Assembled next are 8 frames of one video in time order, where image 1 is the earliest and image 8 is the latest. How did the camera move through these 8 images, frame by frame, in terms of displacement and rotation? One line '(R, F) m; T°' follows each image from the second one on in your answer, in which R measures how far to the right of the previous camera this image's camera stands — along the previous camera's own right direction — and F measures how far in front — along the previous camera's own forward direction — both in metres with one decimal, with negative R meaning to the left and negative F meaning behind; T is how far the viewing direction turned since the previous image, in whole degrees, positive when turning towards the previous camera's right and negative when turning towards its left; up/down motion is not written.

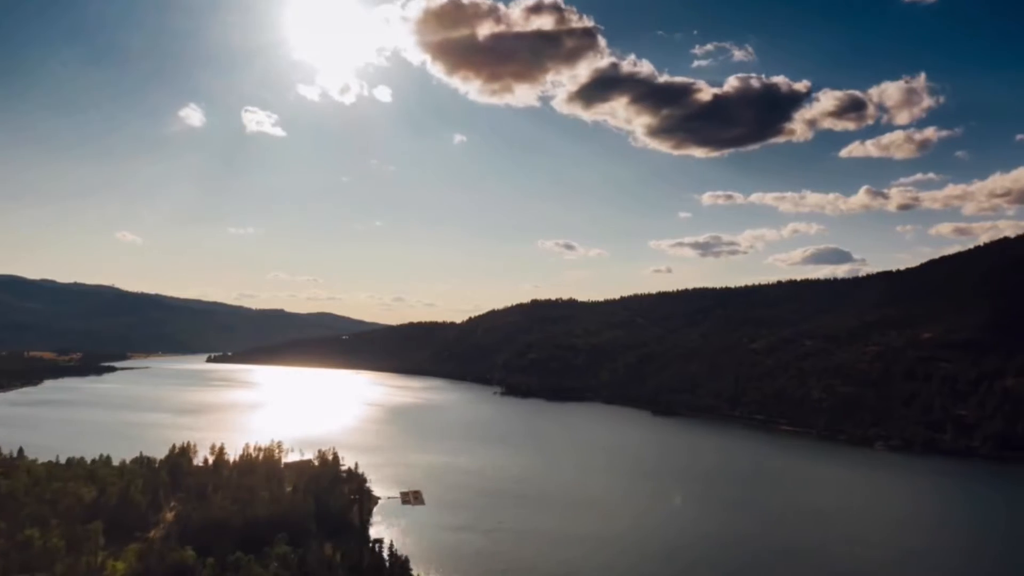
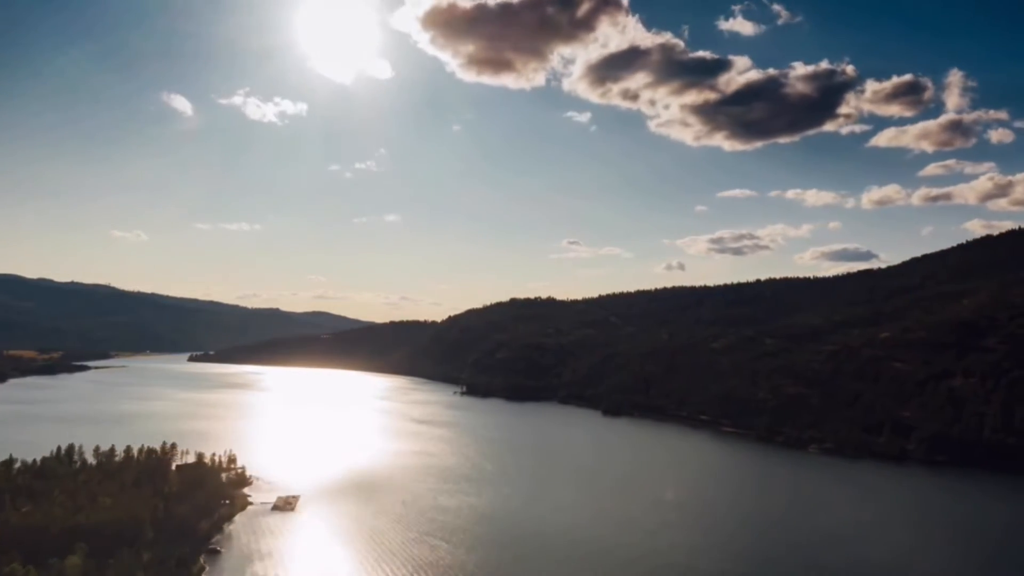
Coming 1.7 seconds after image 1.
(+7.1, +1.4) m; -1°
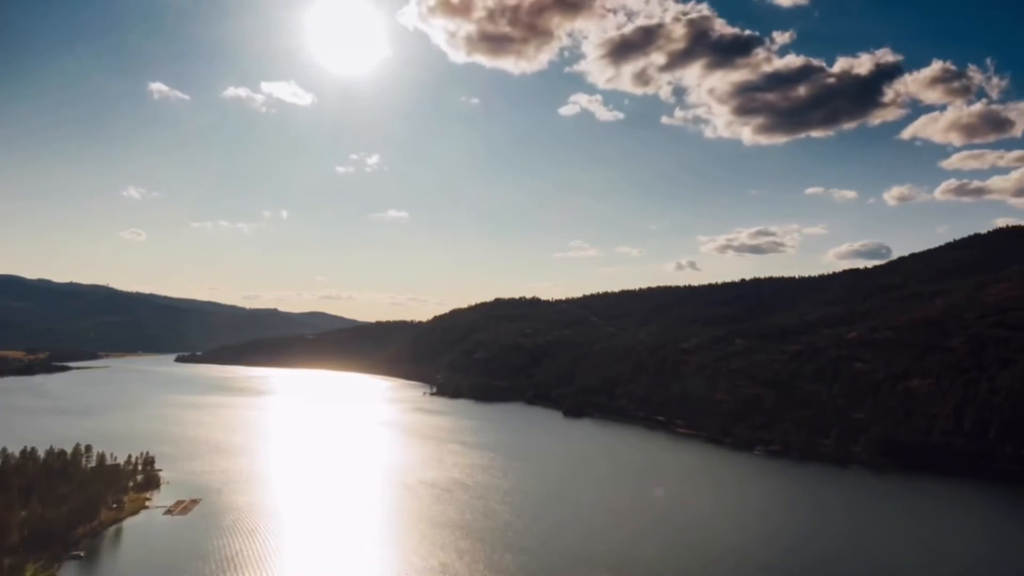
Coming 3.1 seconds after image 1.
(+5.6, +1.1) m; -1°
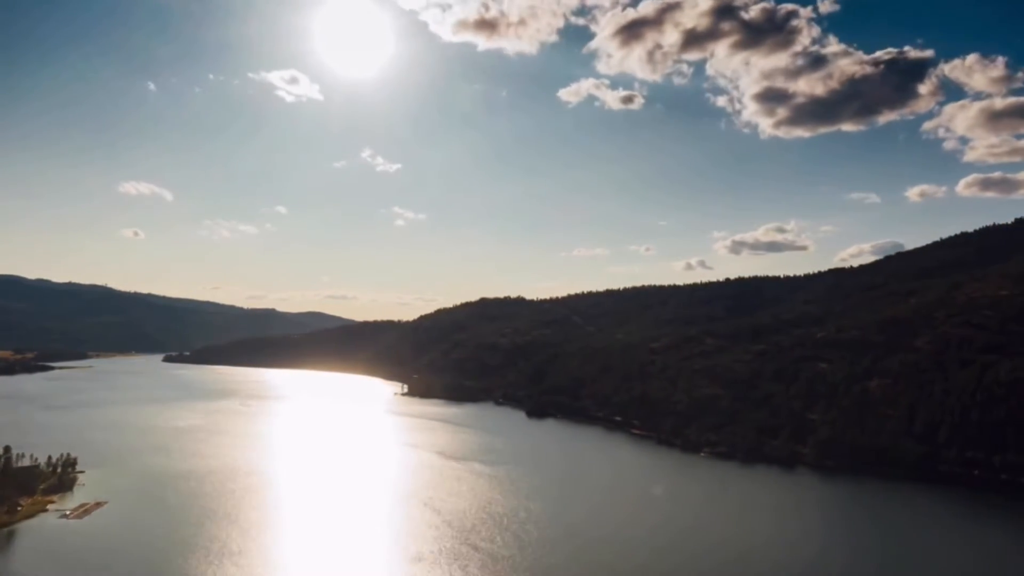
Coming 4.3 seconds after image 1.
(+5.1, +0.9) m; -1°
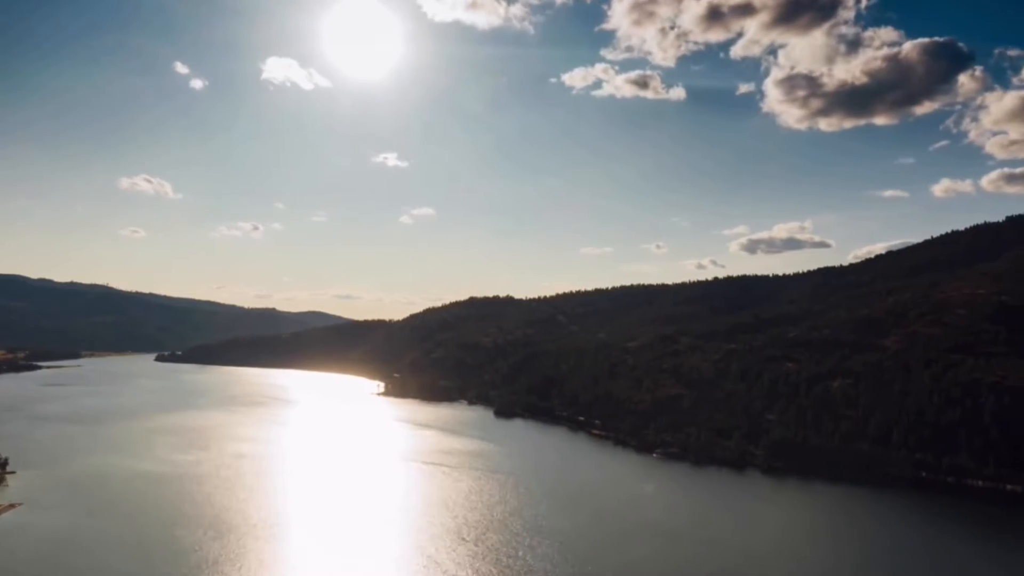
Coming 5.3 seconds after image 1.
(+4.6, +0.8) m; -1°
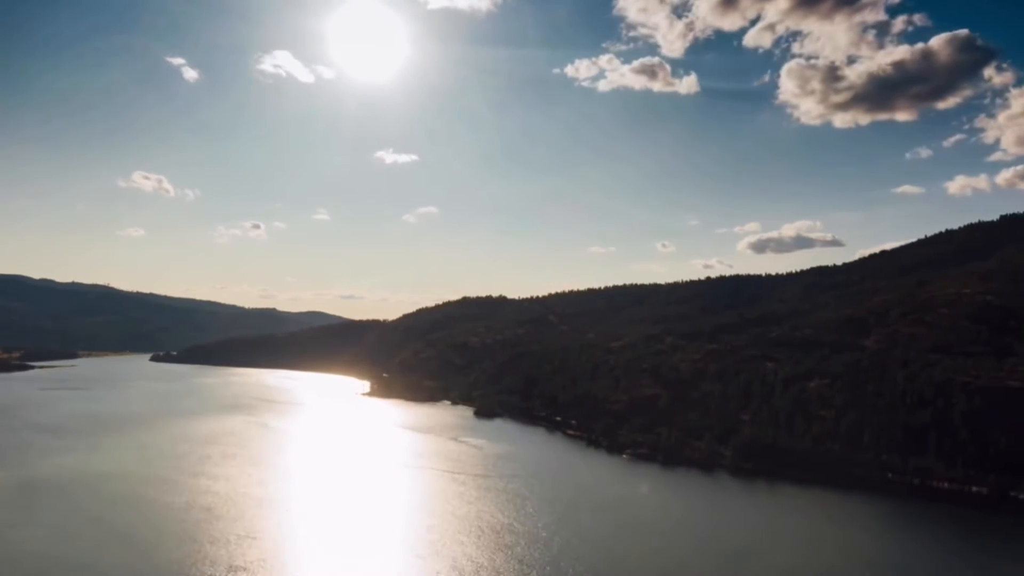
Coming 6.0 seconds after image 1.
(+2.8, +0.5) m; 0°
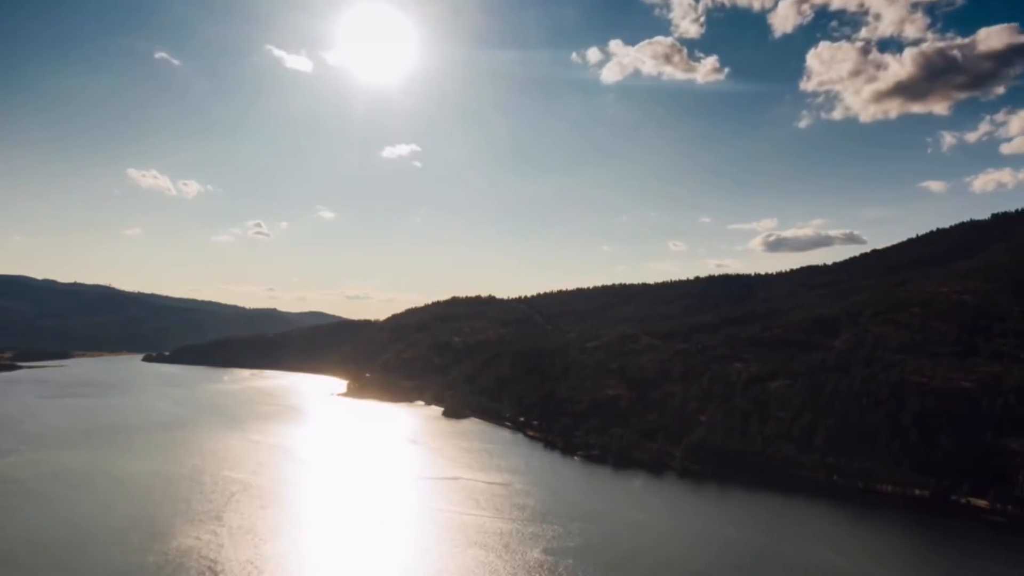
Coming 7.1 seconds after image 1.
(+4.5, +0.9) m; -1°
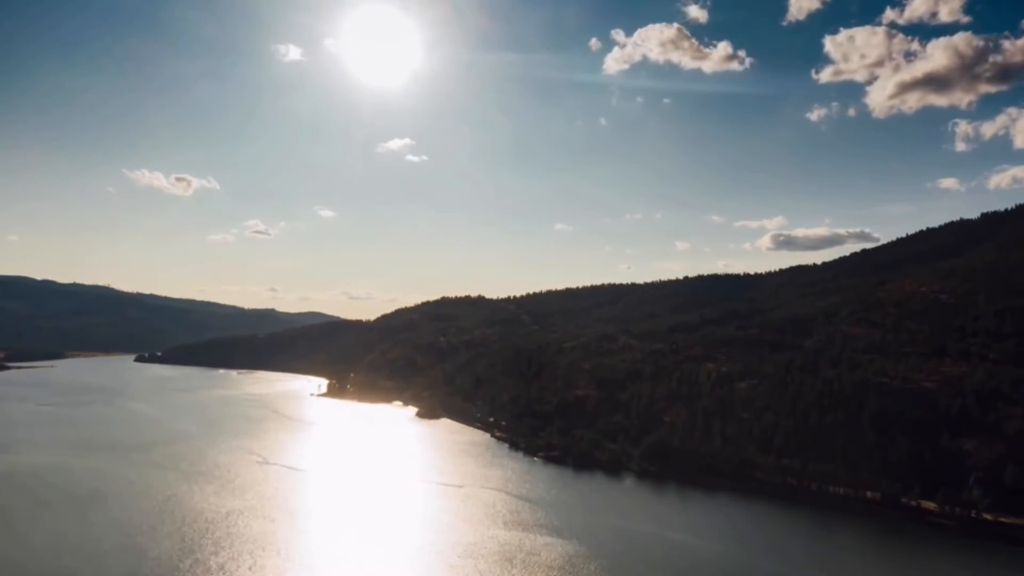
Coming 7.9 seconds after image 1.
(+3.3, +0.5) m; 0°
